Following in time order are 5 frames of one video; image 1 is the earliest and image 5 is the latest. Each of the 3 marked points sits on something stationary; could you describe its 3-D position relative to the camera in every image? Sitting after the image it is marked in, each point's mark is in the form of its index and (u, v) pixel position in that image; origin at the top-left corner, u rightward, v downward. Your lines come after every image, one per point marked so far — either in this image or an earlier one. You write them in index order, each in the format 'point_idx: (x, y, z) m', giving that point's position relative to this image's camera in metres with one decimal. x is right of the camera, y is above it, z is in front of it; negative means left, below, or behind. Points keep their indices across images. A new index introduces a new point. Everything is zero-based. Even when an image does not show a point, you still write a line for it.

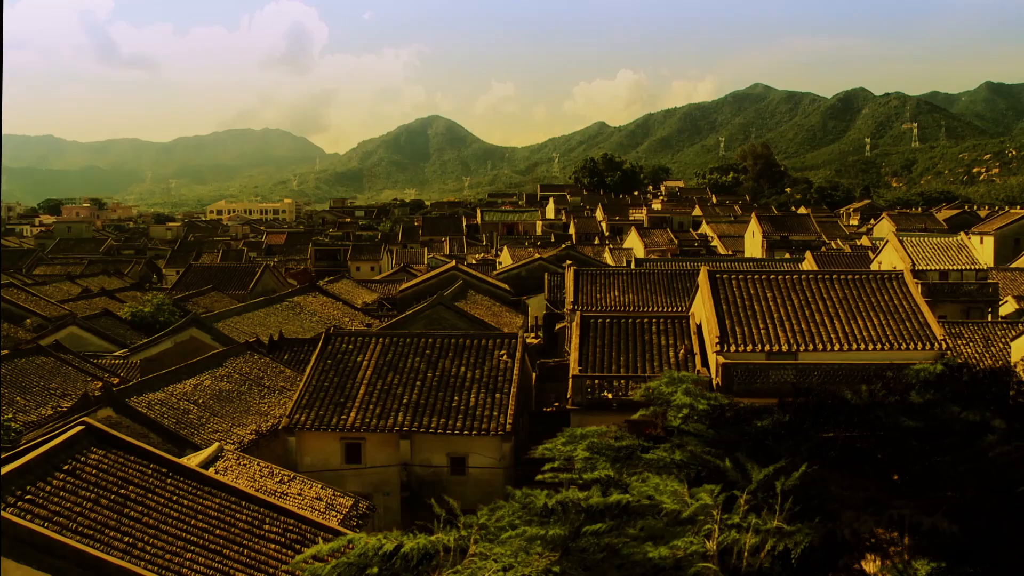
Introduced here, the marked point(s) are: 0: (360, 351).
0: (-3.2, -1.4, +16.6) m
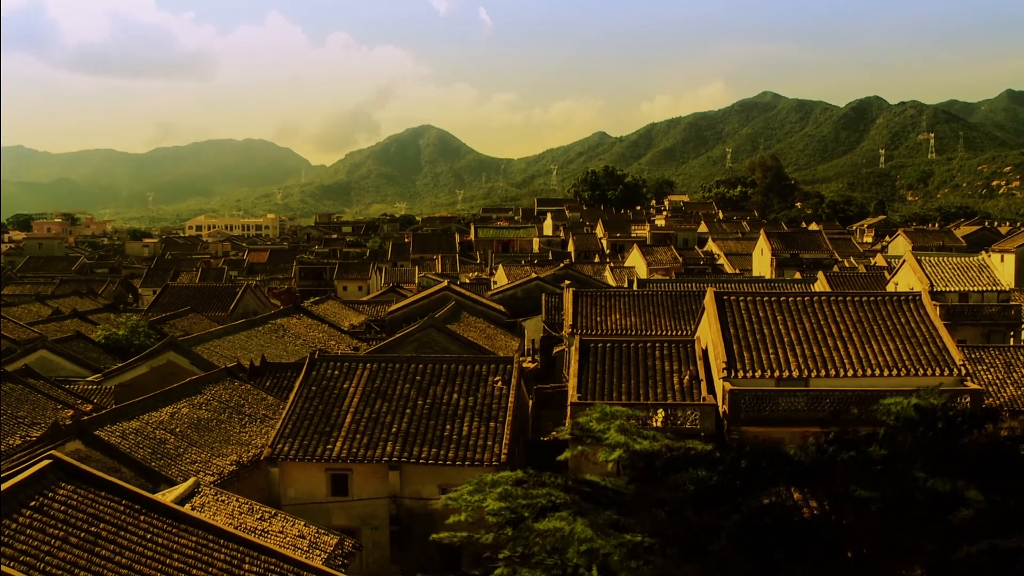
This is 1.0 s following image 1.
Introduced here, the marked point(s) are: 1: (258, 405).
0: (-3.3, -1.8, +15.7) m
1: (-5.6, -2.6, +17.5) m
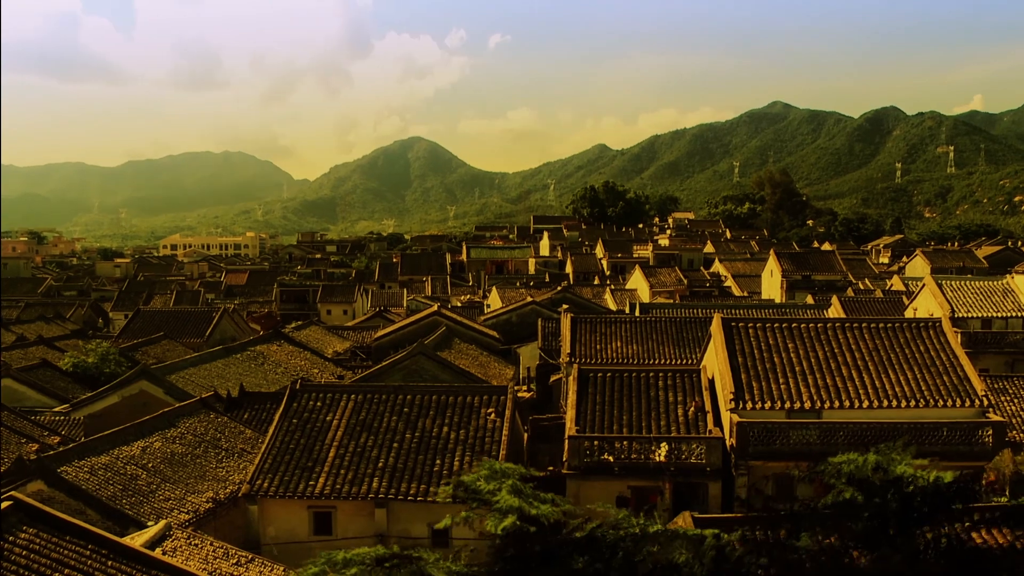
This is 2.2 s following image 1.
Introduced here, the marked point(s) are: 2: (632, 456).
0: (-3.4, -2.3, +14.7) m
1: (-5.8, -3.1, +16.4) m
2: (+1.9, -2.7, +12.7) m
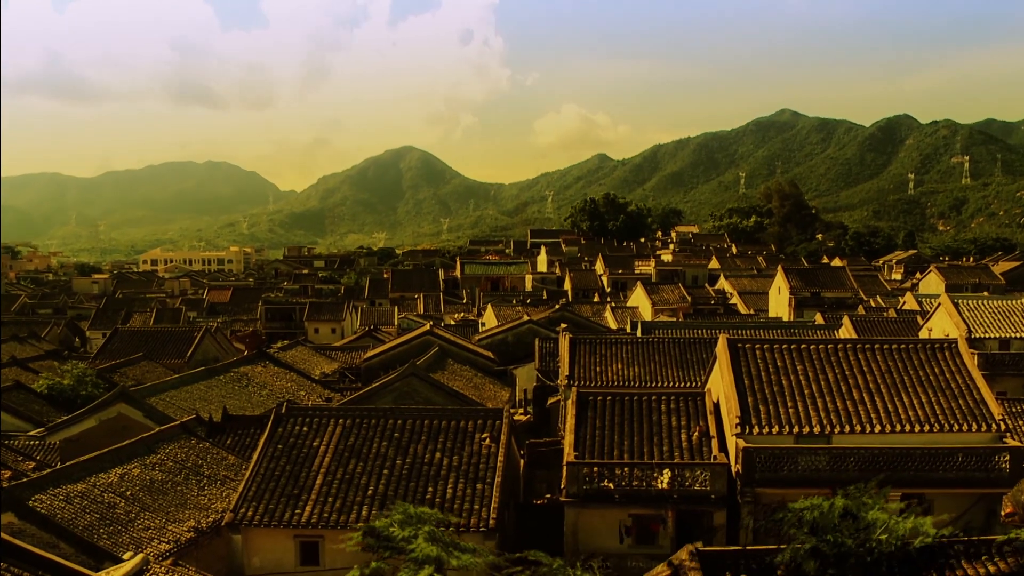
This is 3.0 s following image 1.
0: (-3.5, -2.6, +14.0) m
1: (-5.8, -3.5, +15.7) m
2: (+1.8, -3.0, +12.0) m
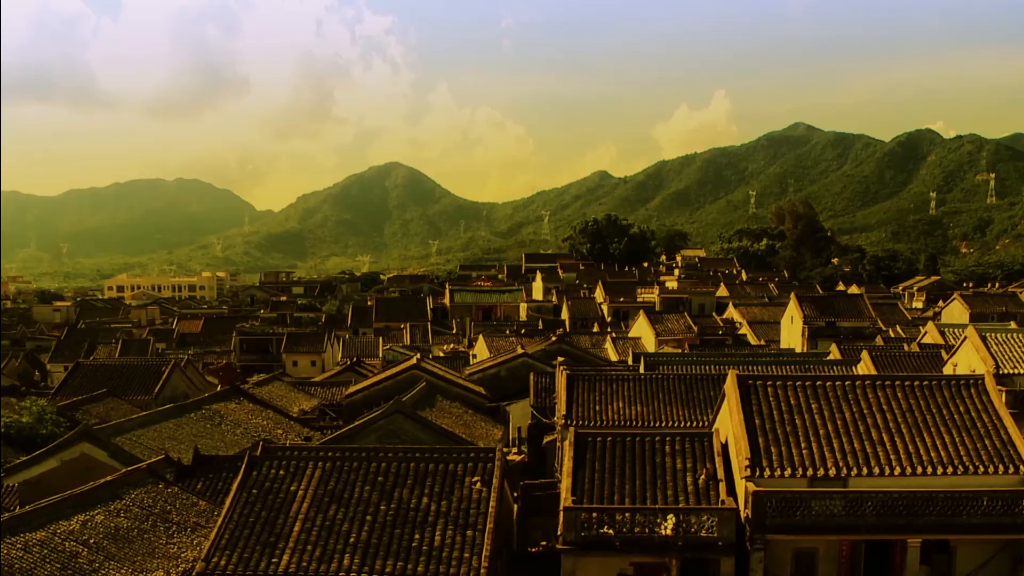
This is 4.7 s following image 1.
0: (-3.6, -3.1, +12.9) m
1: (-6.0, -4.1, +14.5) m
2: (+1.7, -3.4, +11.0) m
